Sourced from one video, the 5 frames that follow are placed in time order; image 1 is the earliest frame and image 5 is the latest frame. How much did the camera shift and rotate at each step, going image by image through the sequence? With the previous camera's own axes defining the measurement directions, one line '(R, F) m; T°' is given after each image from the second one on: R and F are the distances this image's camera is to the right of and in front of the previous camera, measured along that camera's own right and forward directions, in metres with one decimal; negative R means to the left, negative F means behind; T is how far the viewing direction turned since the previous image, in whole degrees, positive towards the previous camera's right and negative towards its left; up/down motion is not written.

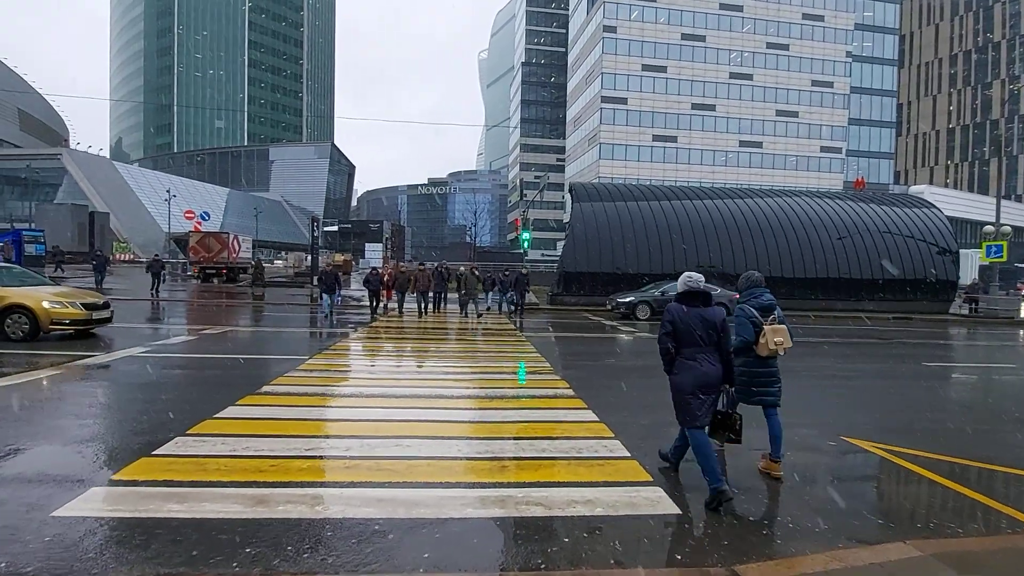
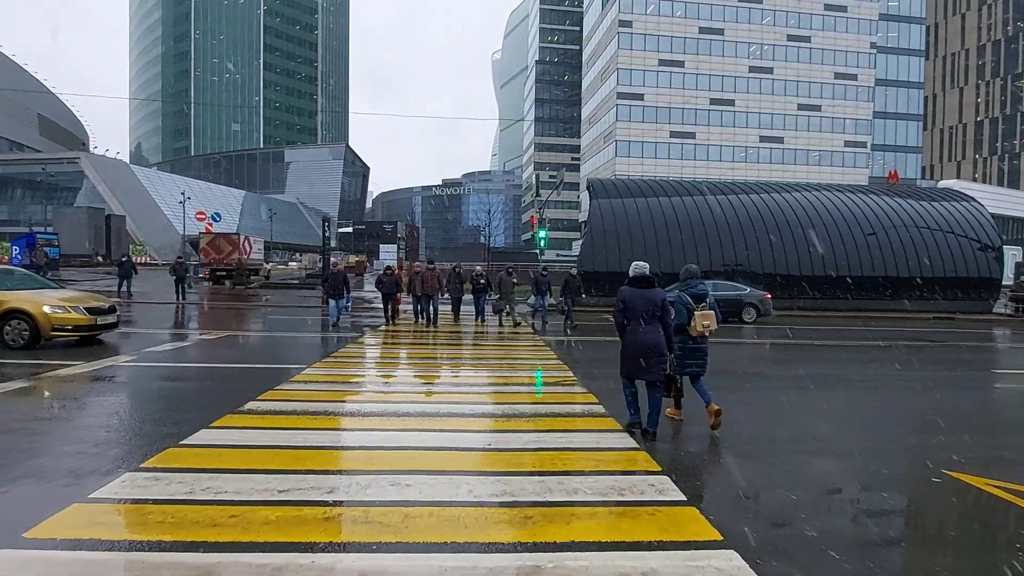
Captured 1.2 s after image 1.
(-0.1, +1.0) m; -2°
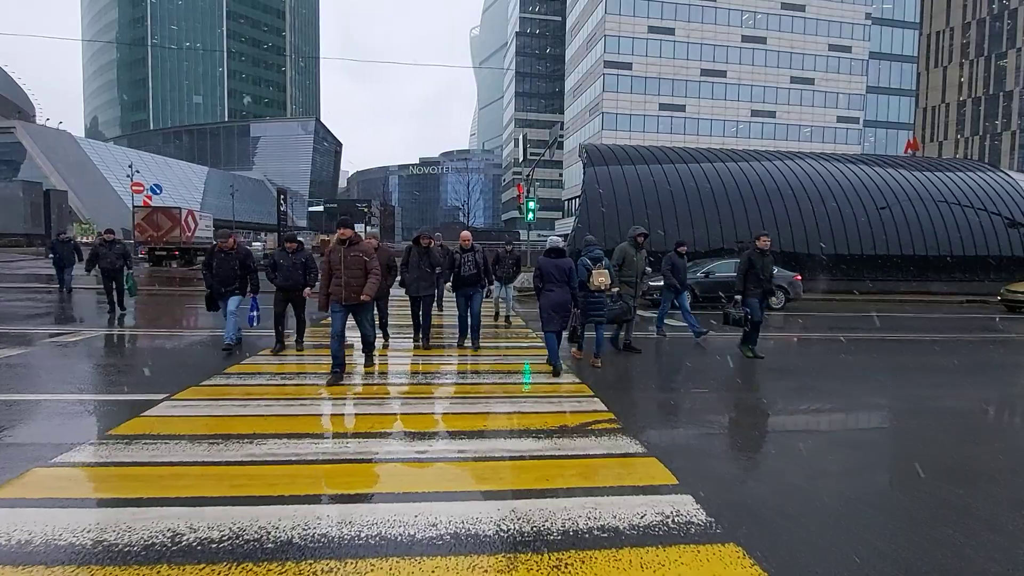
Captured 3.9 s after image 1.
(-0.1, +3.3) m; +2°
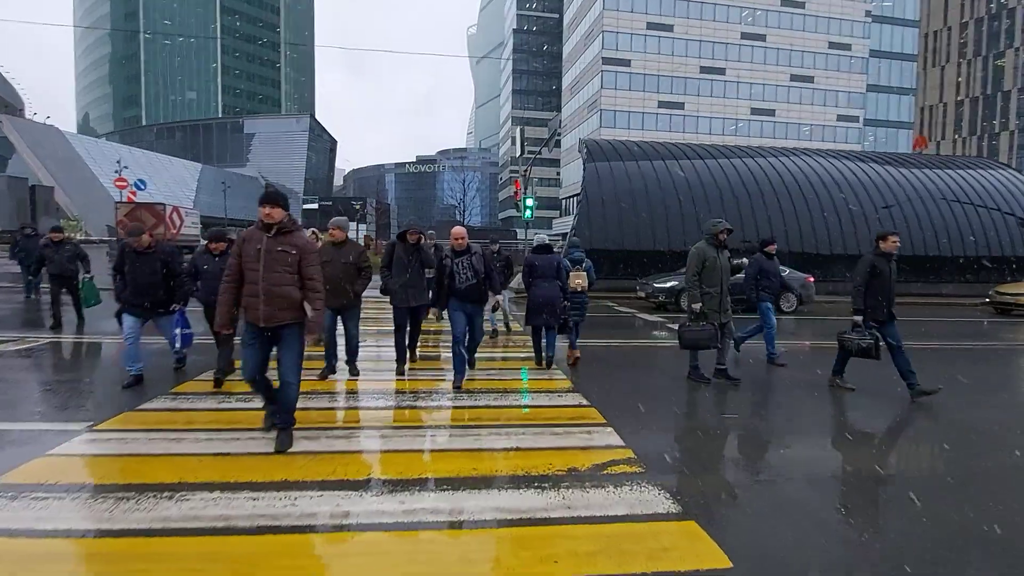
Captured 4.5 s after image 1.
(0.0, +0.9) m; 0°
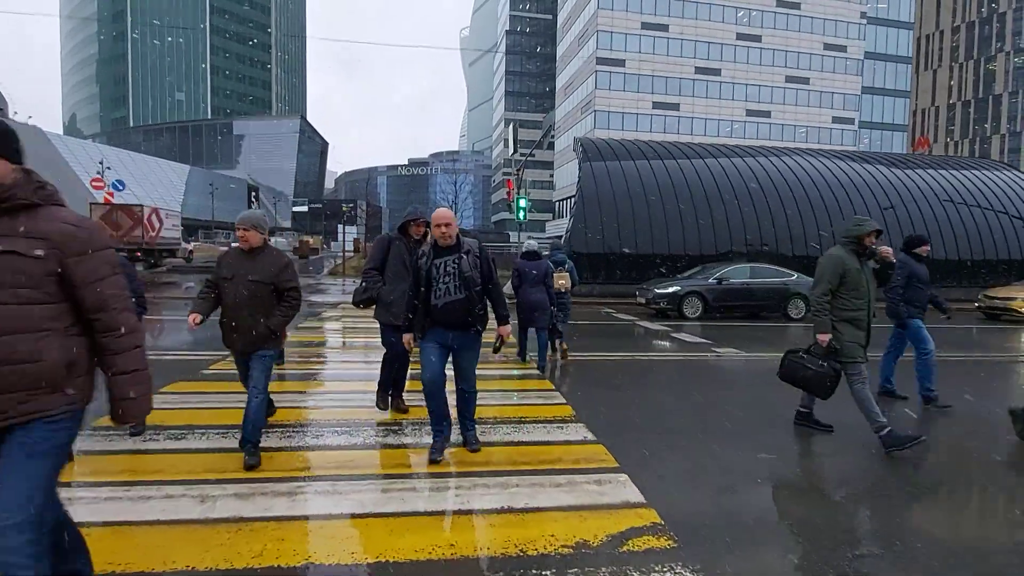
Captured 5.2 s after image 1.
(0.0, +0.9) m; +1°
